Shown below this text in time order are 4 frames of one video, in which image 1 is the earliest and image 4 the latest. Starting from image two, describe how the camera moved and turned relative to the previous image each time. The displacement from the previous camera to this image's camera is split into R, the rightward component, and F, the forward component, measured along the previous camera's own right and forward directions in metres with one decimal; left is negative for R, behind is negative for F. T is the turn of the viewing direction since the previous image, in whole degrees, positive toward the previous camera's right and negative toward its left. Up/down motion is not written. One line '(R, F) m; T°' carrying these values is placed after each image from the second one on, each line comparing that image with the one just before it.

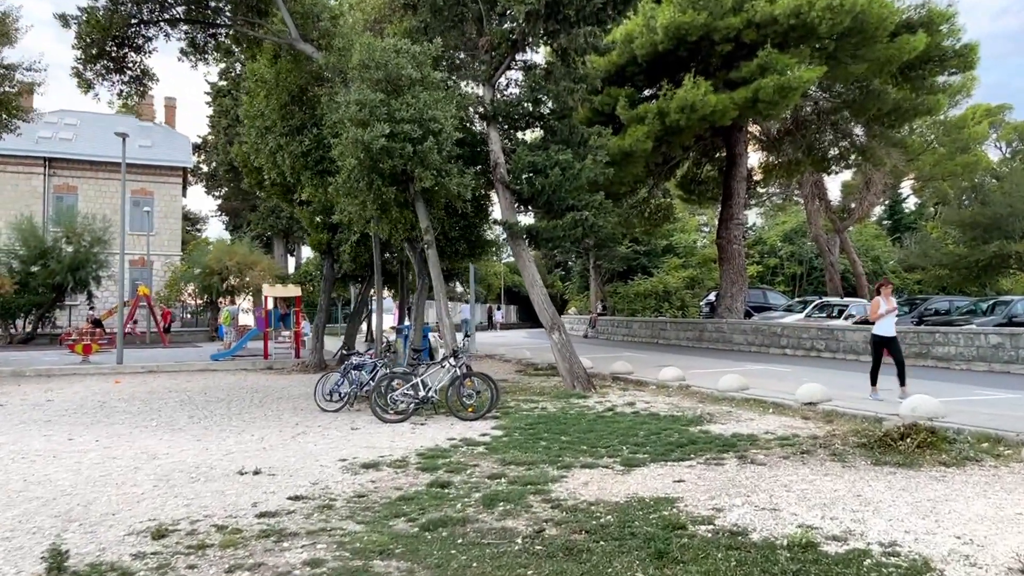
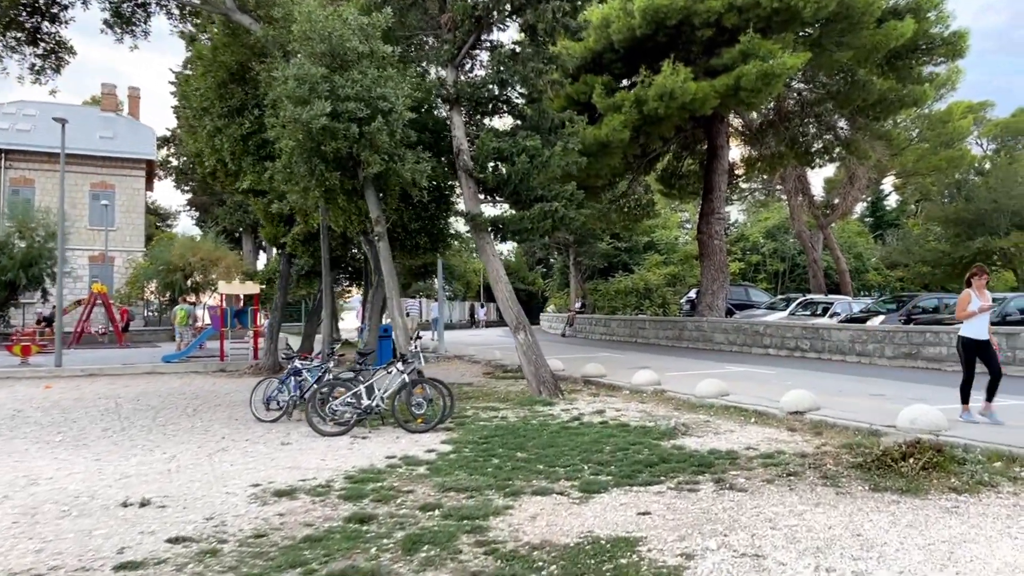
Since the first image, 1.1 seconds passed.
(+0.4, +1.1) m; +1°
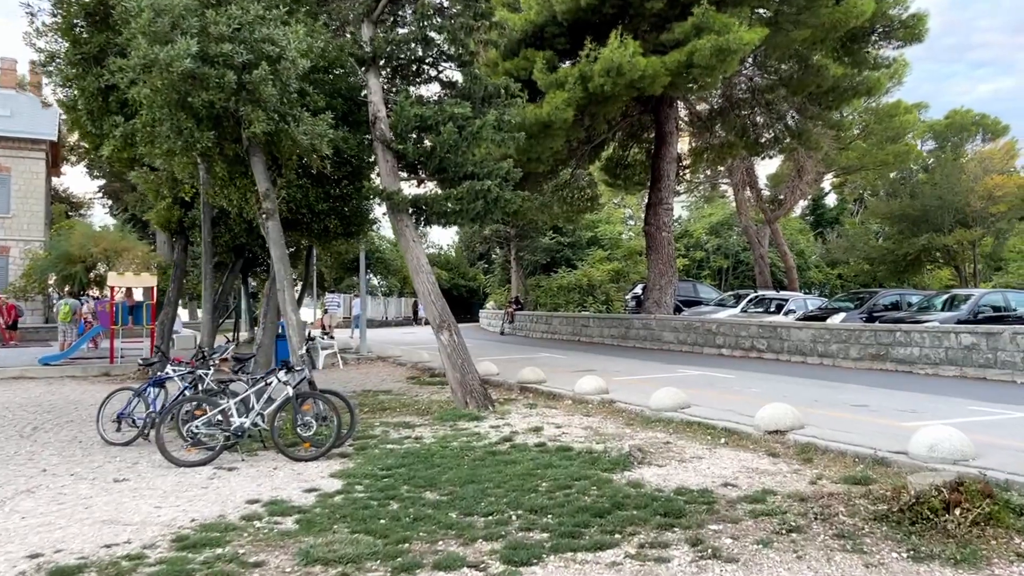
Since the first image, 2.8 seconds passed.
(+0.3, +2.0) m; +4°
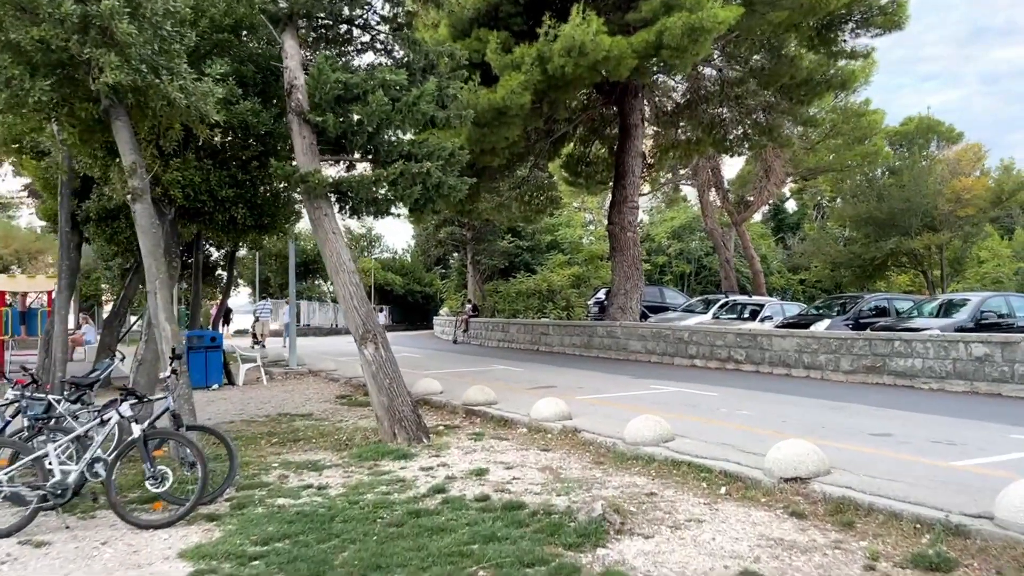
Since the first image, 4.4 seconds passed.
(+0.2, +2.0) m; +3°
